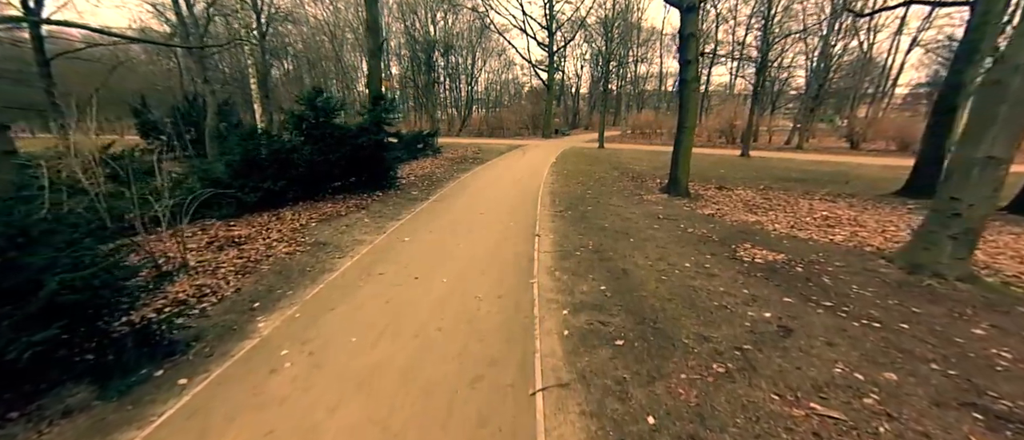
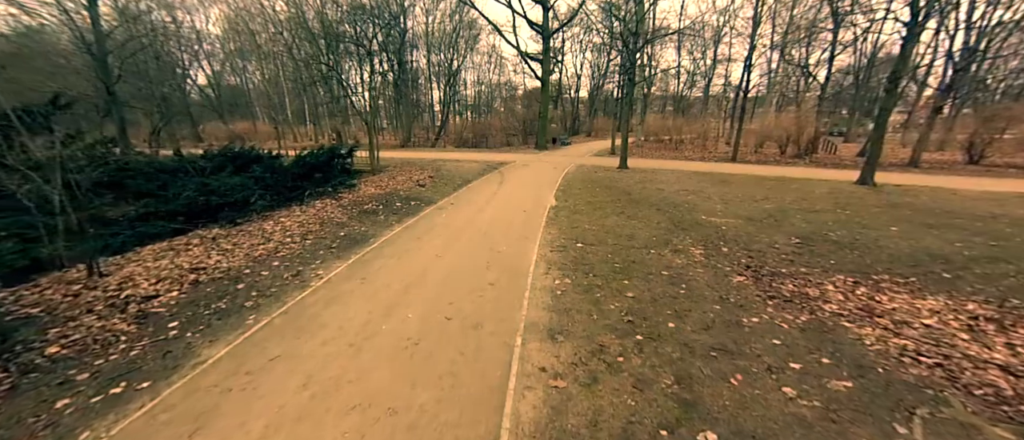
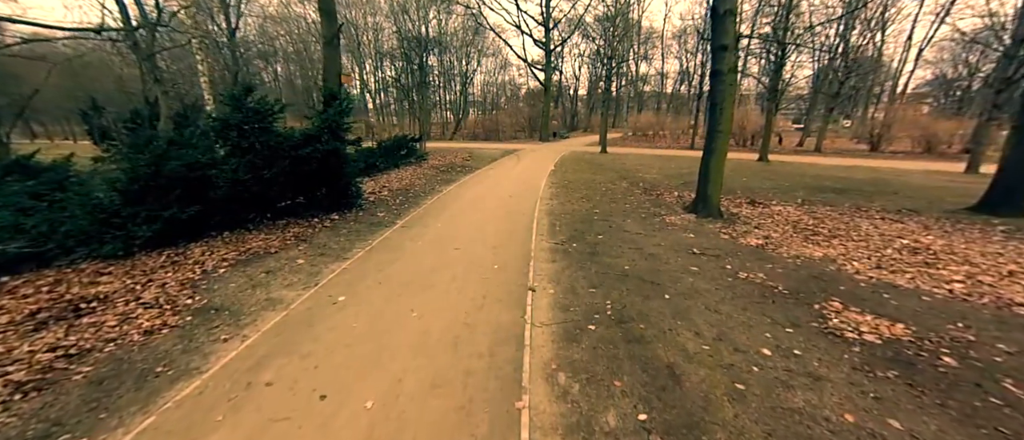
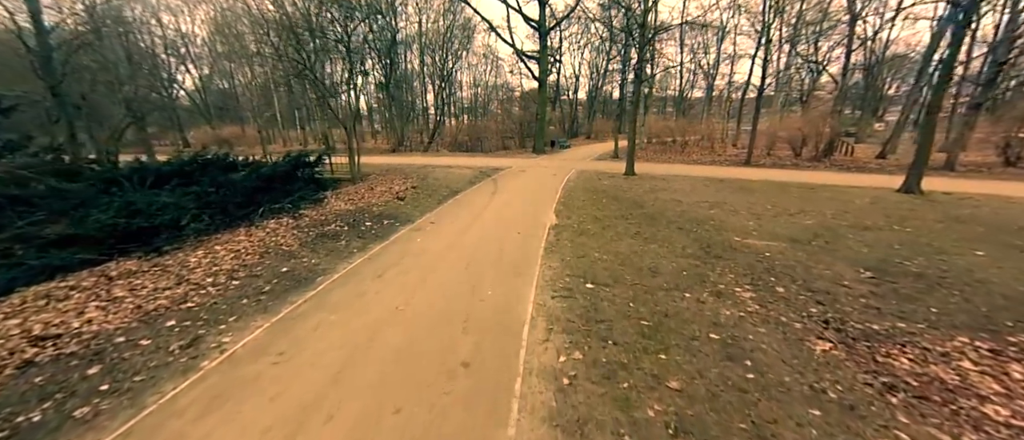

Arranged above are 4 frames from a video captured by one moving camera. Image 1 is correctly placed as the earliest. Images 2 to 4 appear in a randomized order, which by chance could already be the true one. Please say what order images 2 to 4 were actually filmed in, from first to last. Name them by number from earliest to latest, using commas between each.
3, 2, 4
